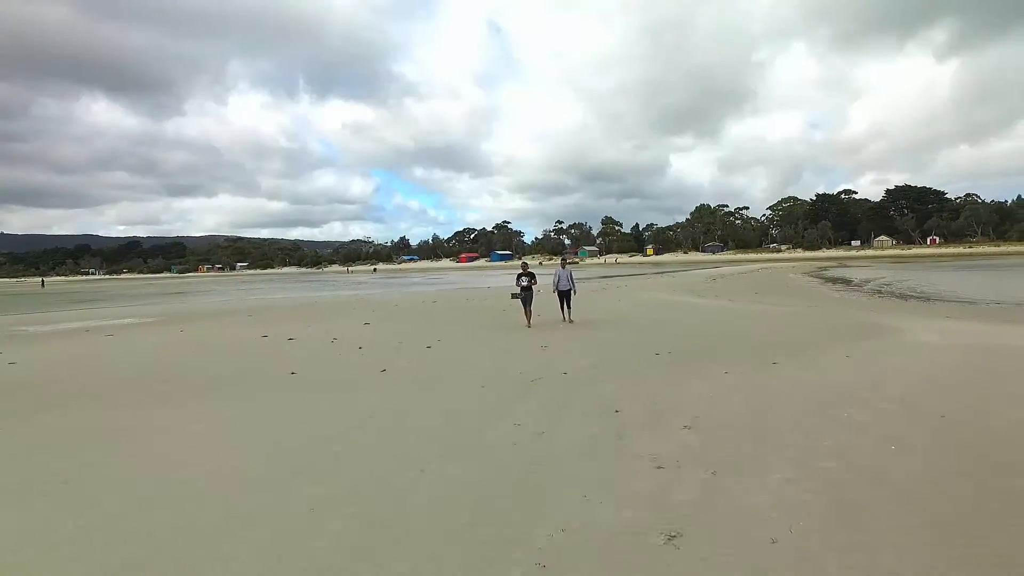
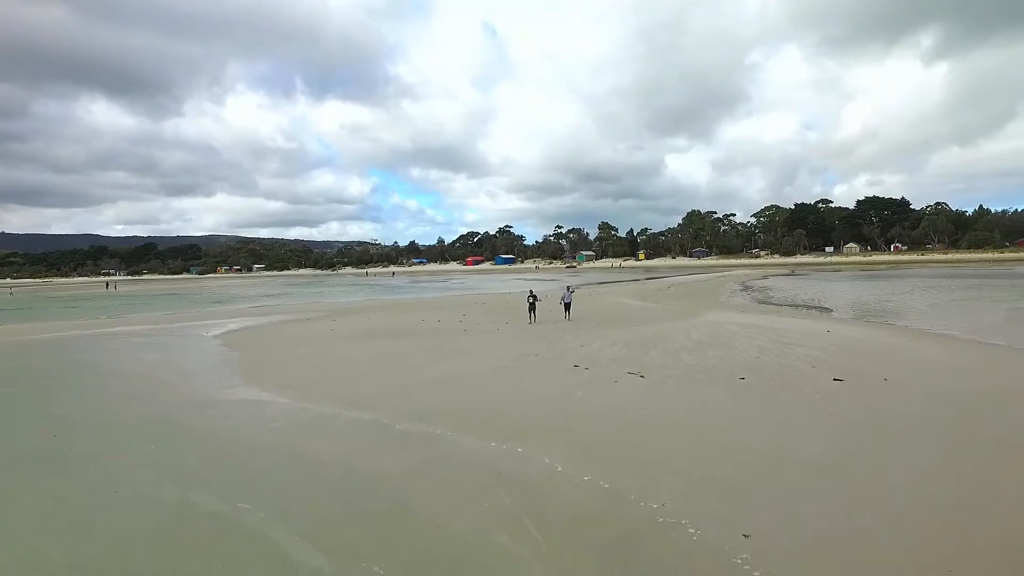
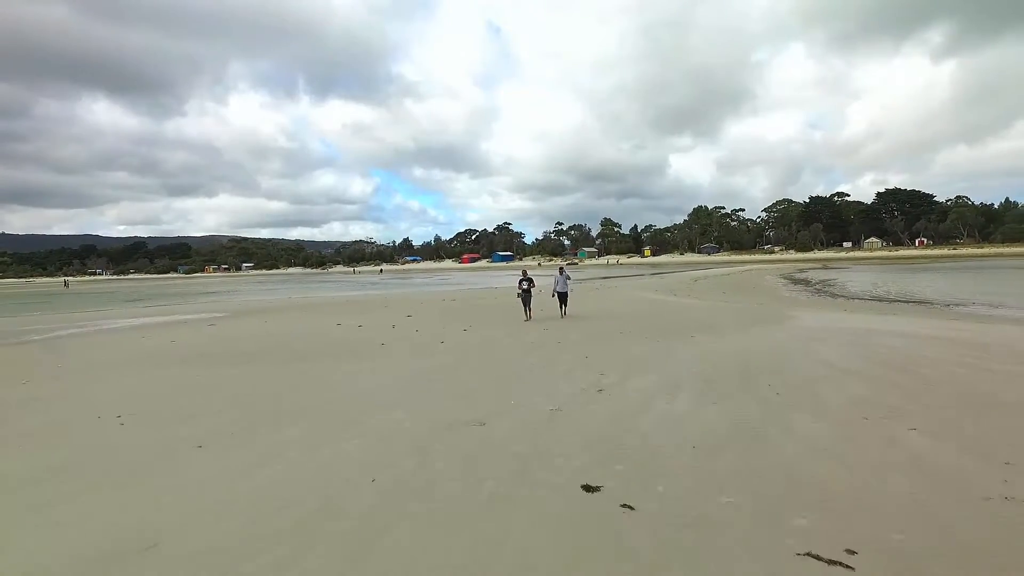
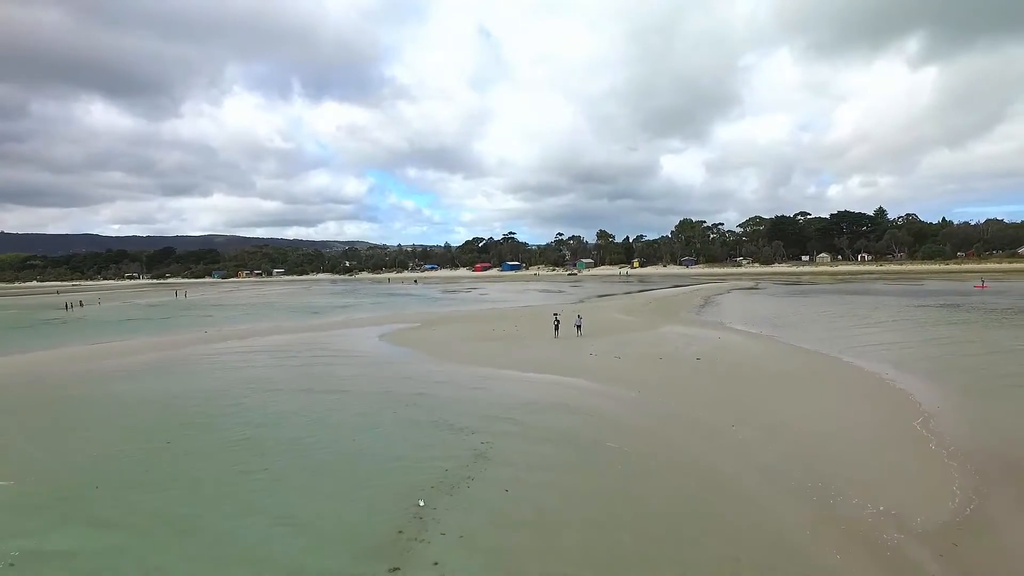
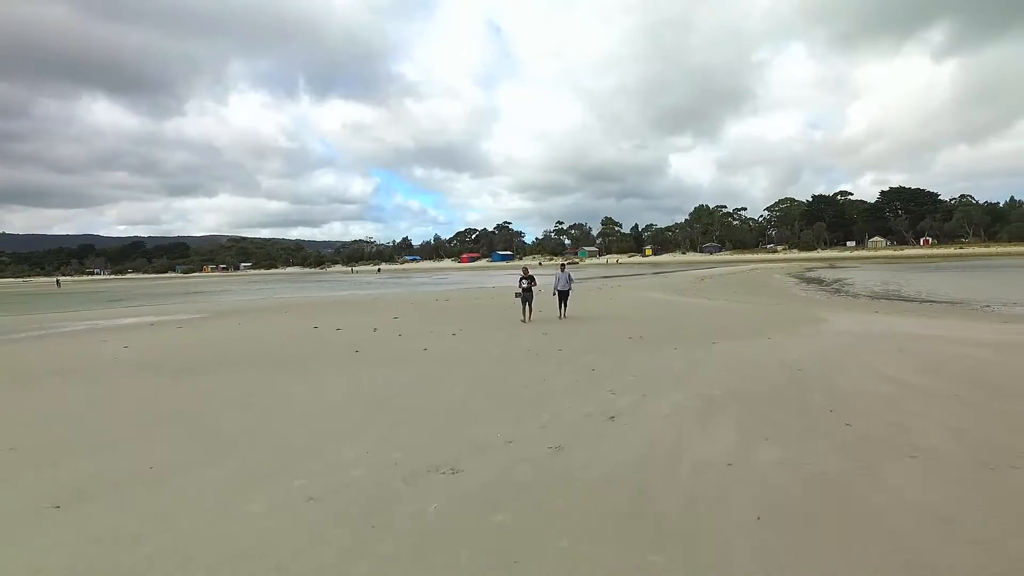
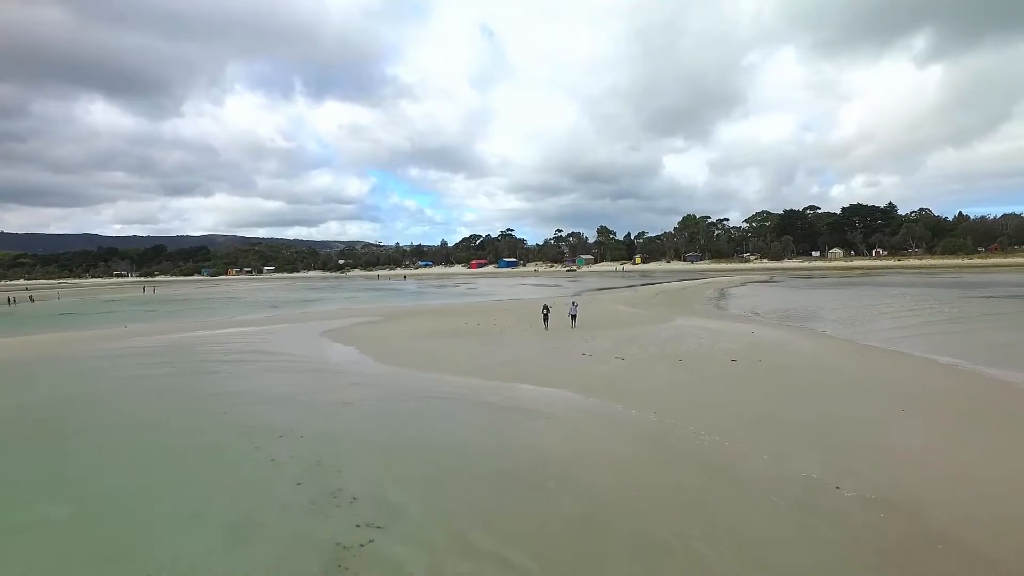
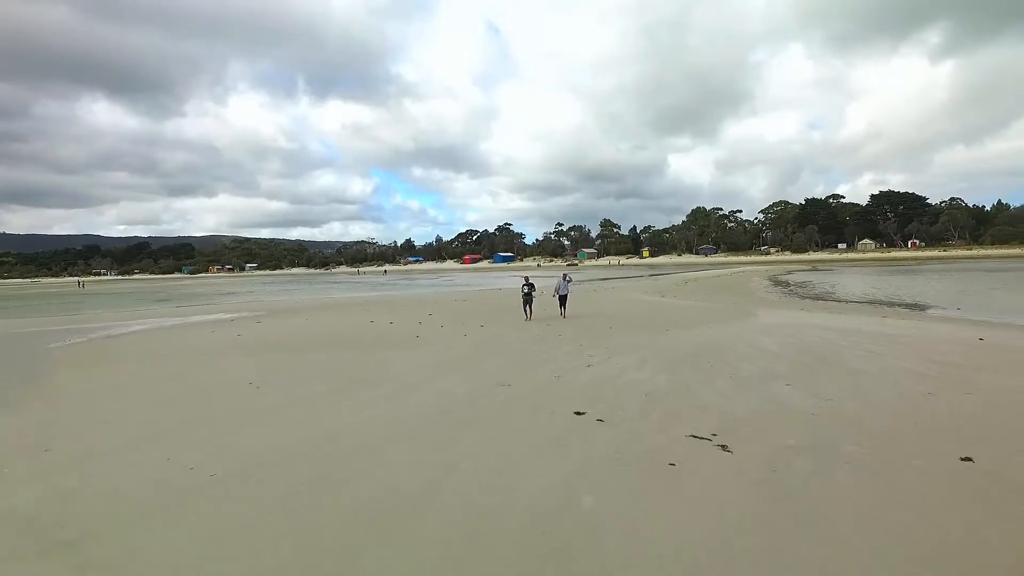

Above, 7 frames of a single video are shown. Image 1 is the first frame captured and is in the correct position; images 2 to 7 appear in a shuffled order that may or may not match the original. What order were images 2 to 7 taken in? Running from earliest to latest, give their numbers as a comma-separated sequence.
5, 3, 7, 2, 6, 4
